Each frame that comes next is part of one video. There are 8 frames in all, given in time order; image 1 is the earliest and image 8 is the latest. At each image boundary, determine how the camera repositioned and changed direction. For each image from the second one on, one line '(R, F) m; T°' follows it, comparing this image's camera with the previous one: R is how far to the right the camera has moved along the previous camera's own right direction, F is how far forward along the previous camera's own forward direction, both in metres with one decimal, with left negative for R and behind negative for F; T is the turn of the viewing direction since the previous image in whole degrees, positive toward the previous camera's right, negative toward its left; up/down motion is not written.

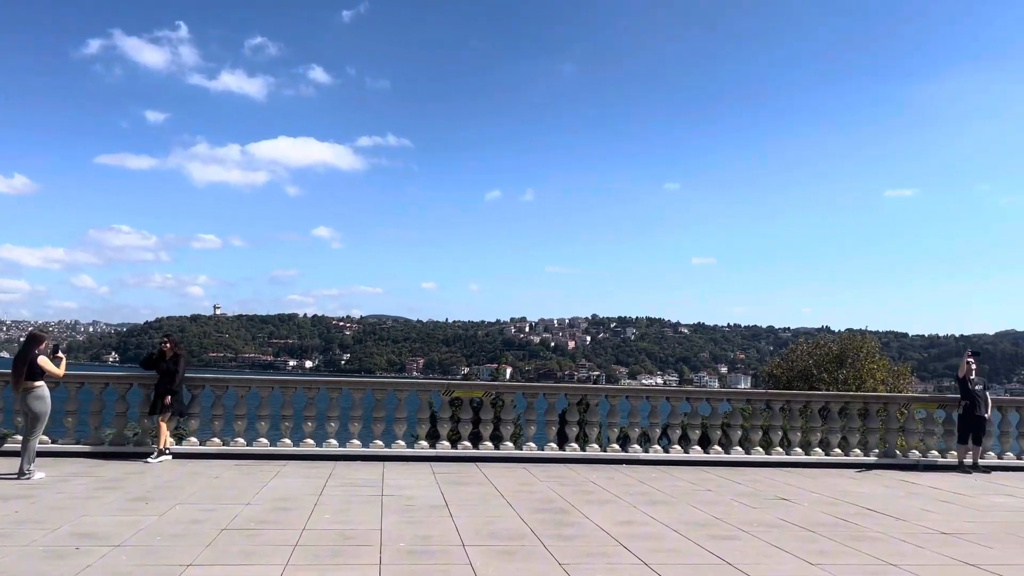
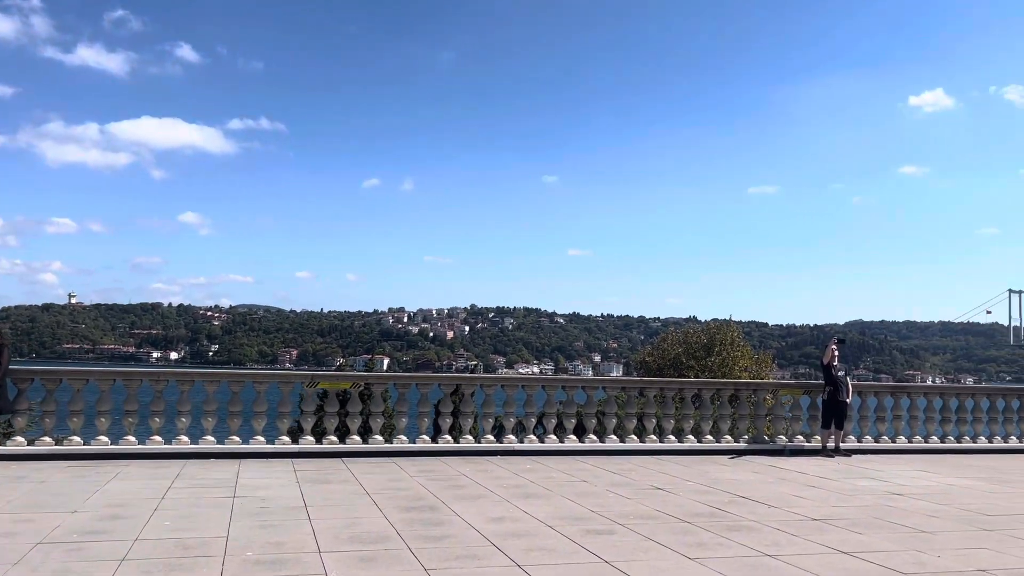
(+0.1, +0.5) m; +8°
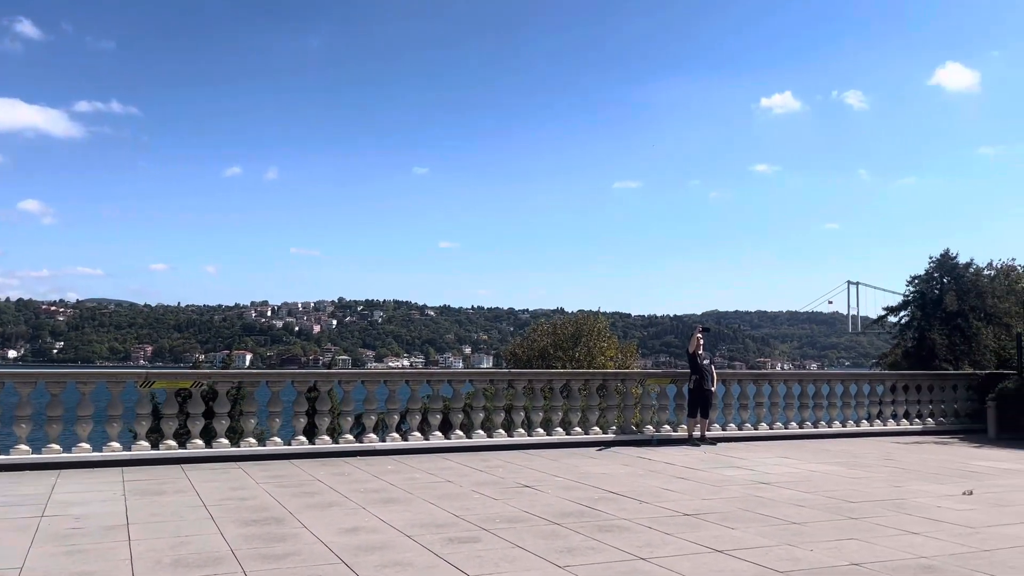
(+0.1, +0.5) m; +9°
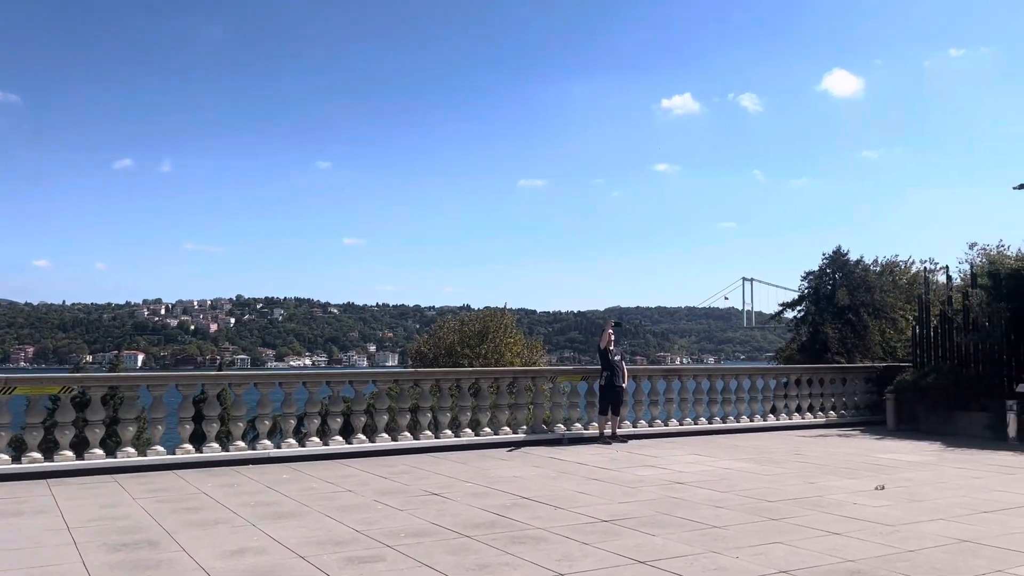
(0.0, +0.5) m; +6°
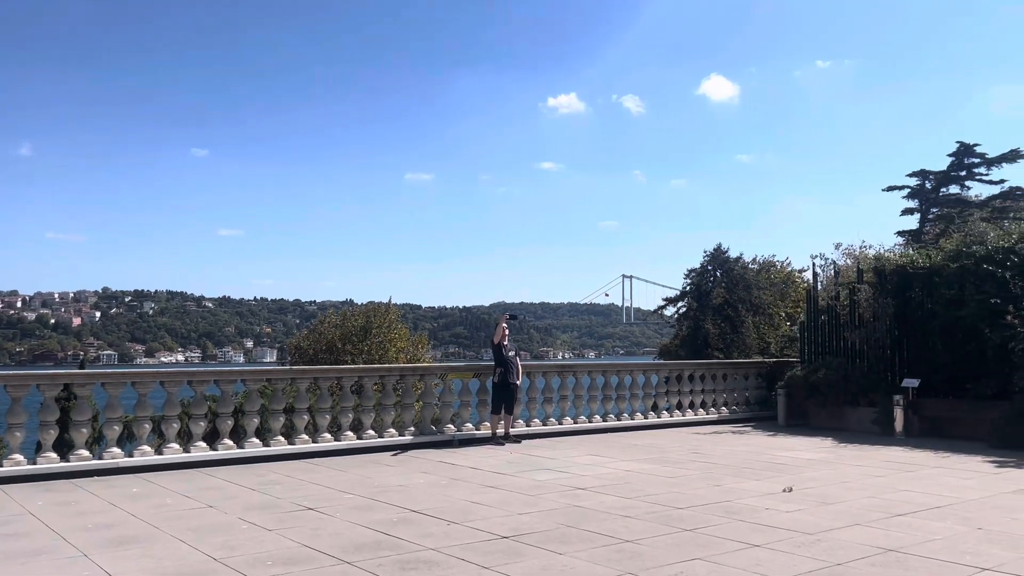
(0.0, +0.7) m; +8°
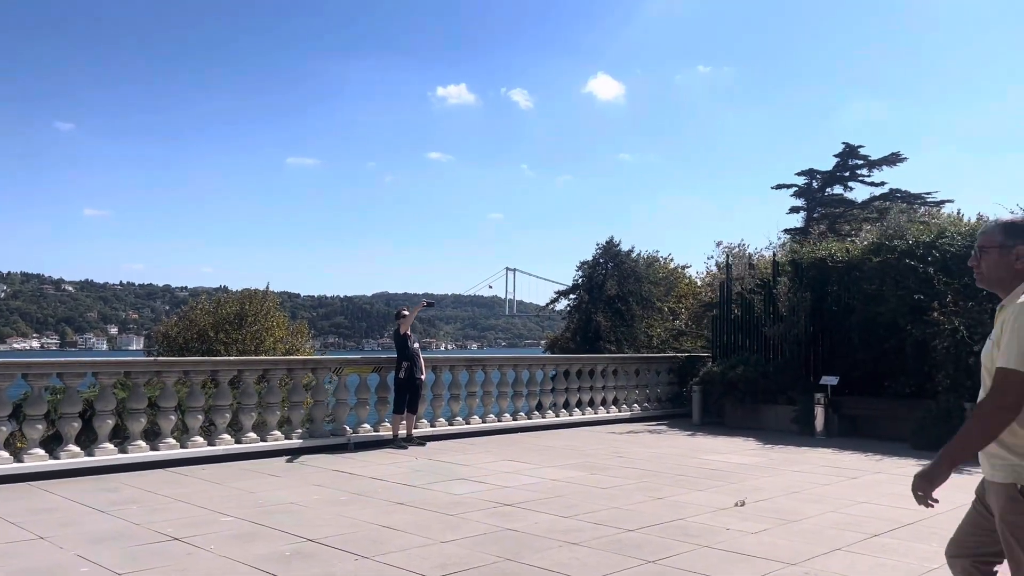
(-0.3, +1.1) m; +8°
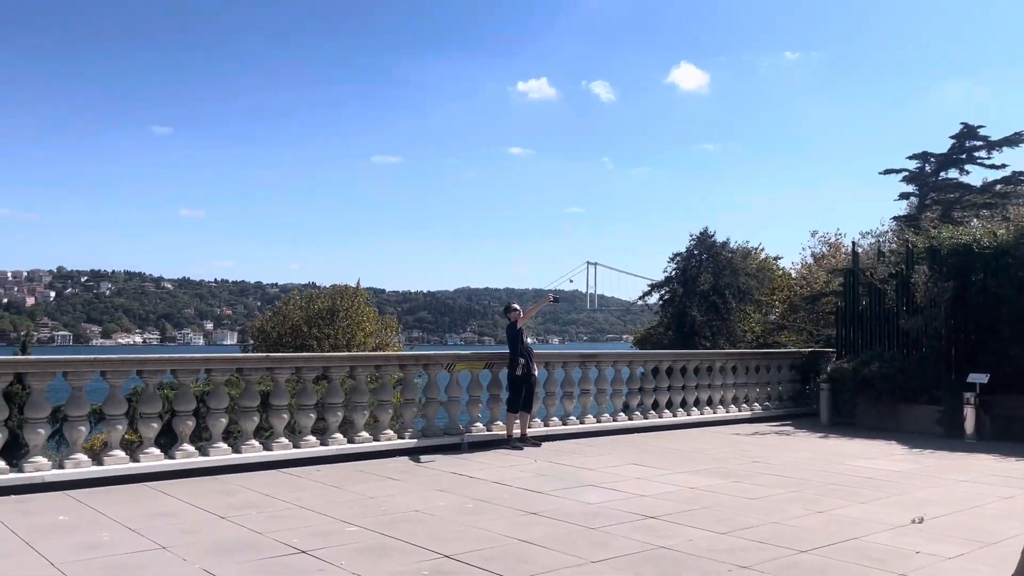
(-0.4, +0.6) m; -5°
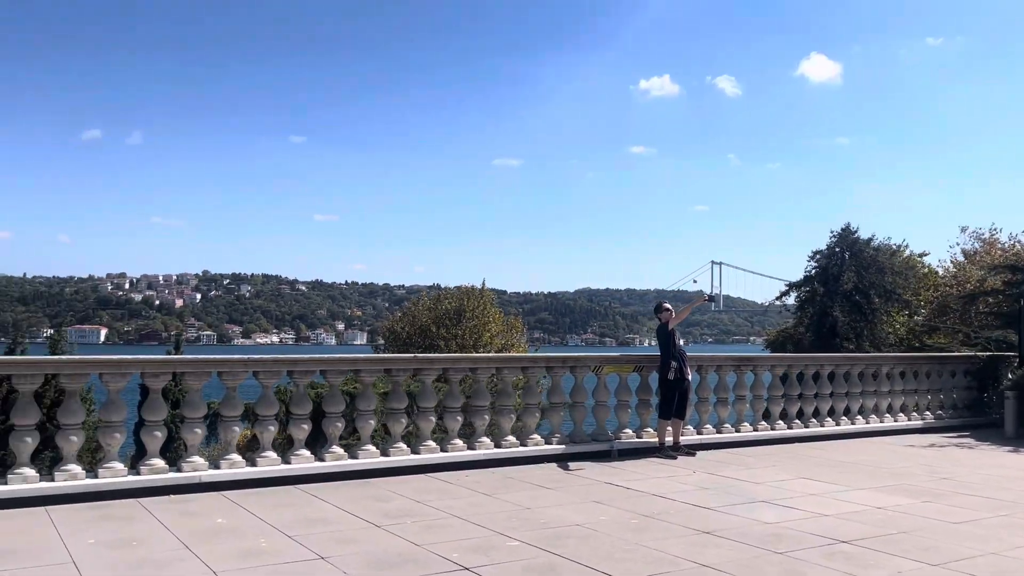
(-0.3, +0.4) m; -8°
